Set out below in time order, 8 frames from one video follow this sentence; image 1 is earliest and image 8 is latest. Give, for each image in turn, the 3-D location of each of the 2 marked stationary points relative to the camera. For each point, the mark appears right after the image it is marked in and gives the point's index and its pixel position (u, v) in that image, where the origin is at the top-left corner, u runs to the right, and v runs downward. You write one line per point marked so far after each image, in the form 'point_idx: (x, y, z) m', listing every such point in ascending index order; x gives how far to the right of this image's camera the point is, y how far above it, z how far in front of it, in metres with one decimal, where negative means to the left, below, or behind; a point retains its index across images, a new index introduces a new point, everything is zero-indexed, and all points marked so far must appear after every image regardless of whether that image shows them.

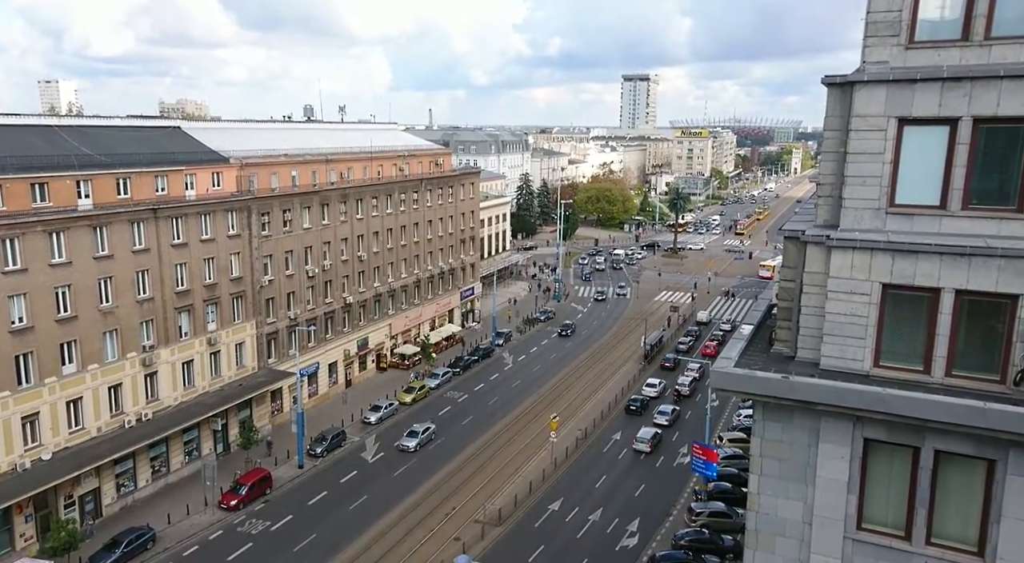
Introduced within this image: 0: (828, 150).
0: (+7.3, +3.1, +18.8) m
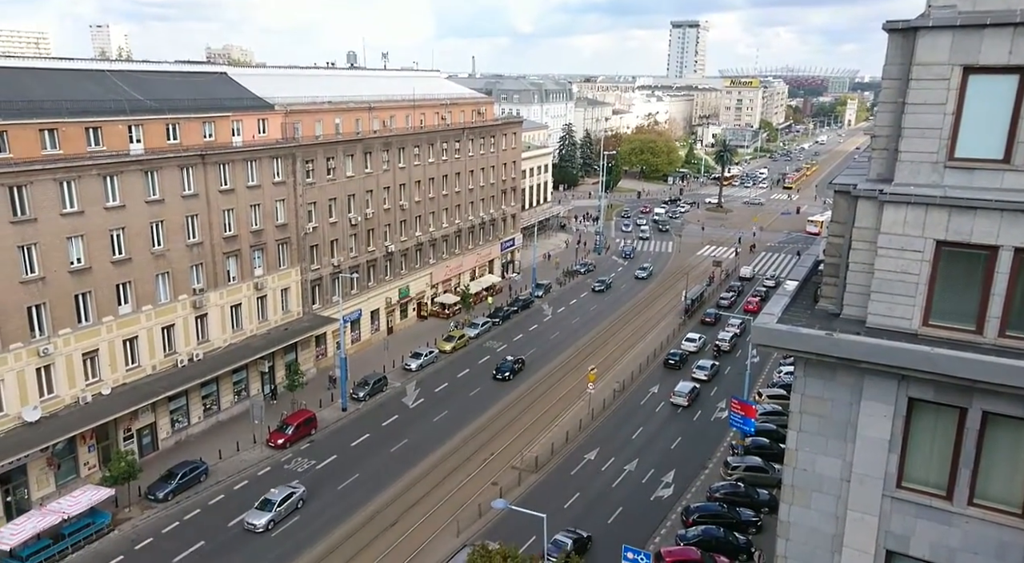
0: (+8.3, +4.0, +18.1) m
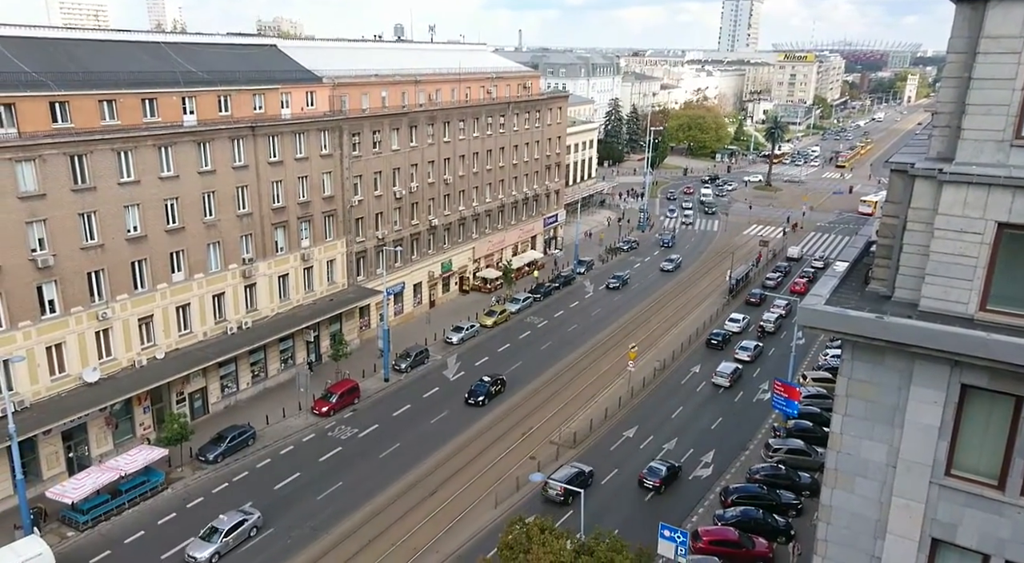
0: (+9.4, +4.4, +17.5) m
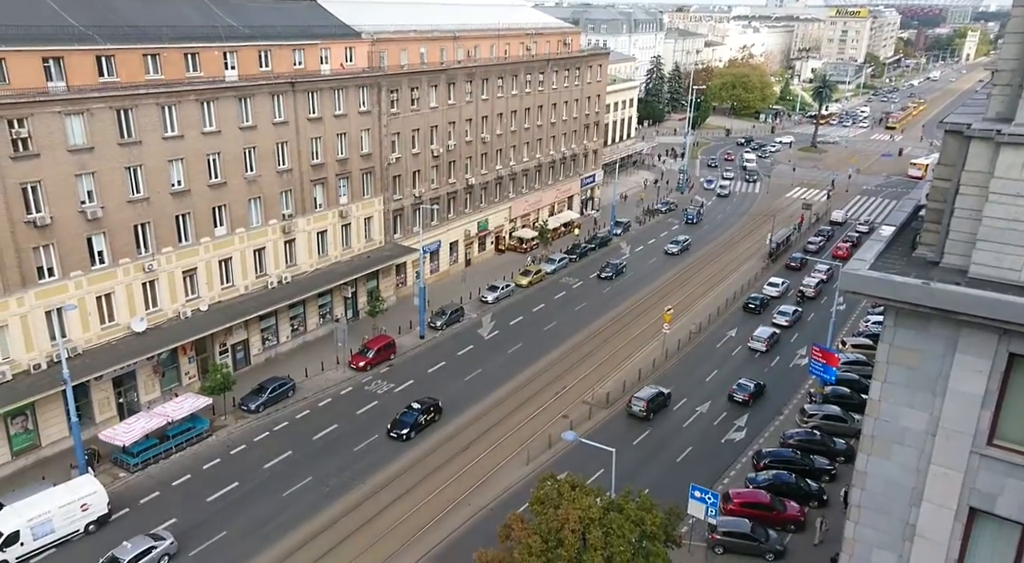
0: (+10.2, +5.1, +16.8) m
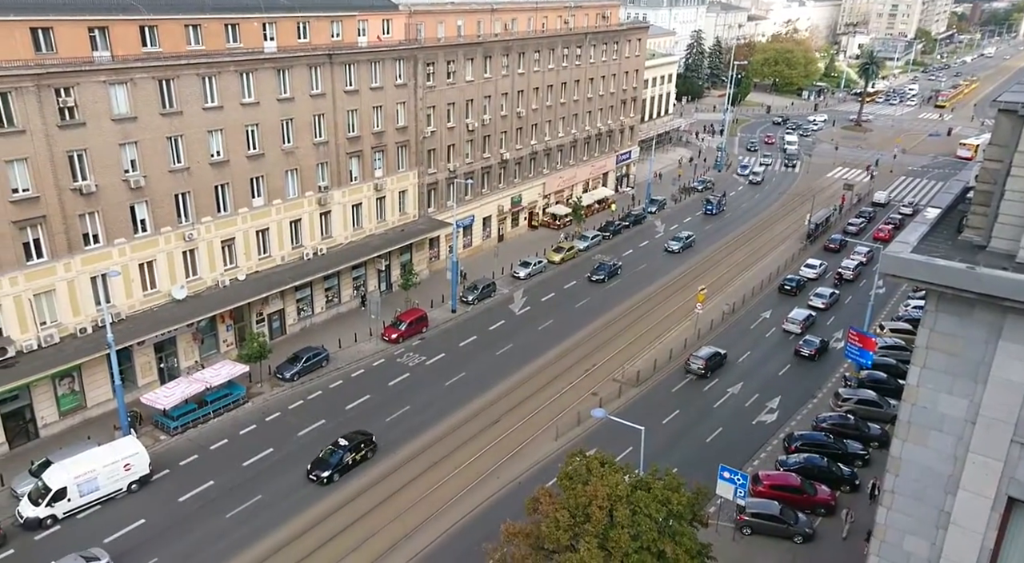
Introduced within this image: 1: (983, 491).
0: (+10.5, +5.1, +16.1) m
1: (+9.9, -4.8, +18.0) m
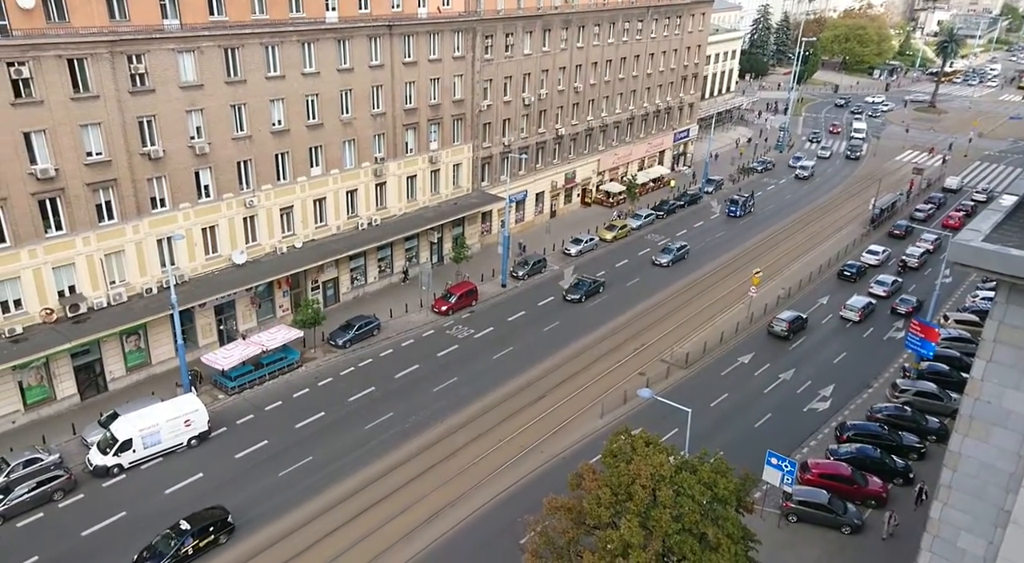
0: (+11.2, +4.9, +15.1) m
1: (+10.4, -5.0, +17.5) m
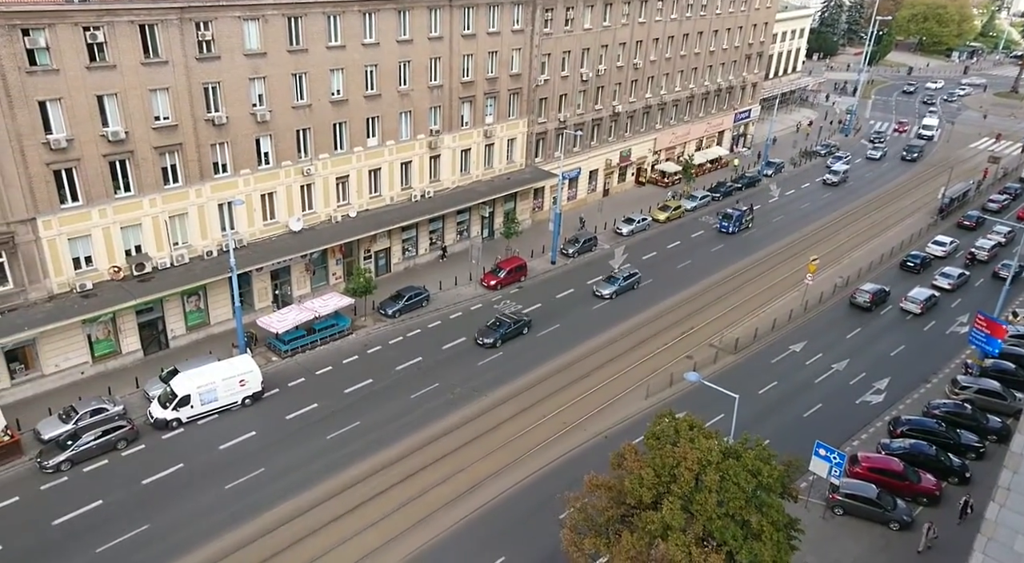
0: (+11.8, +4.6, +14.0) m
1: (+10.8, -5.1, +16.8) m
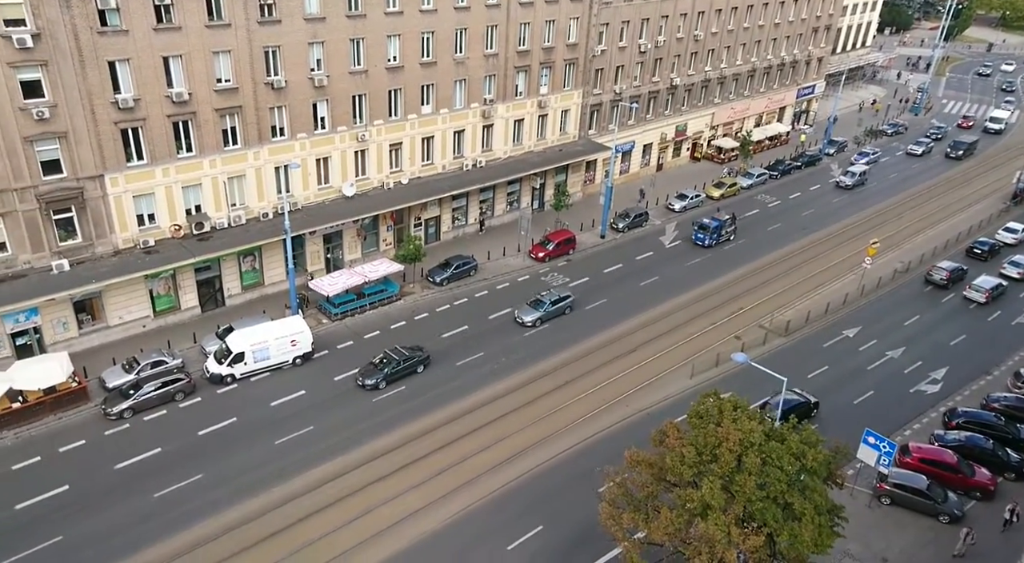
0: (+12.3, +4.3, +12.9) m
1: (+11.1, -5.2, +16.2) m
